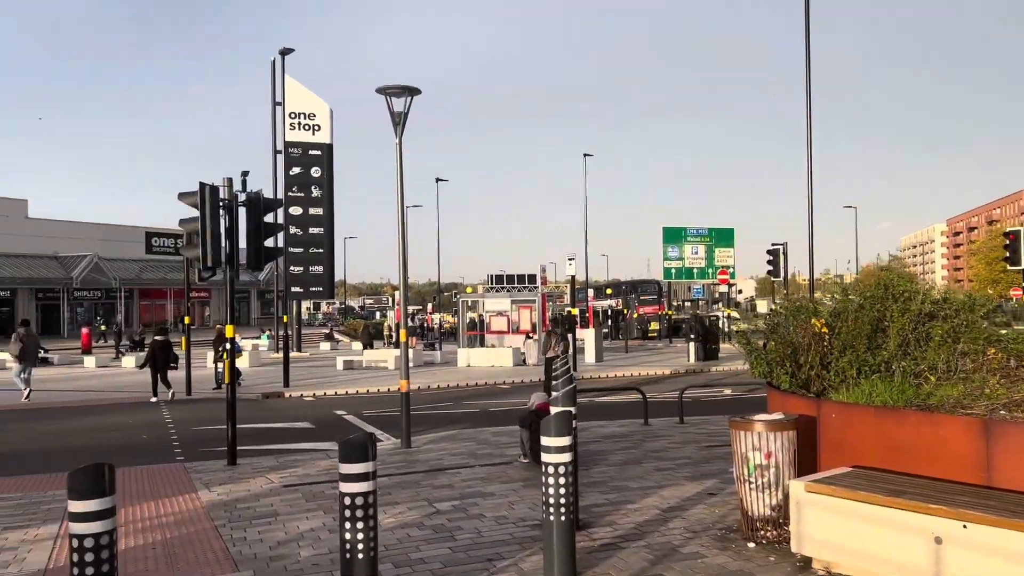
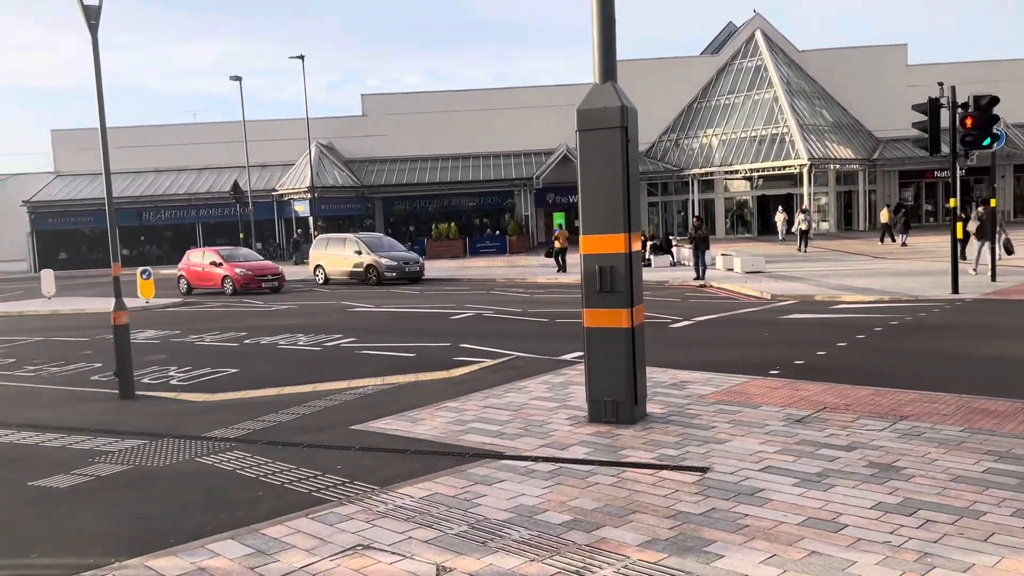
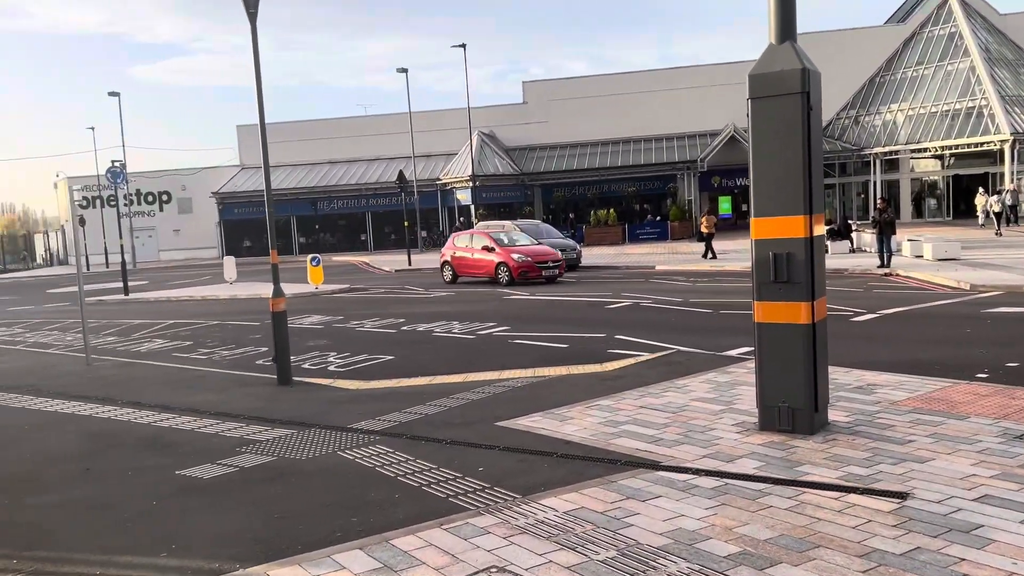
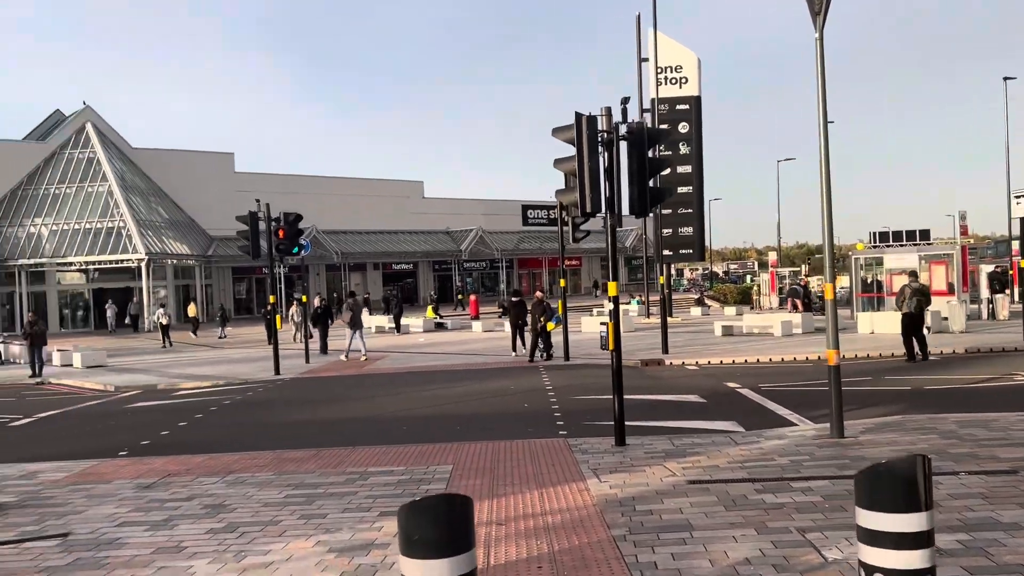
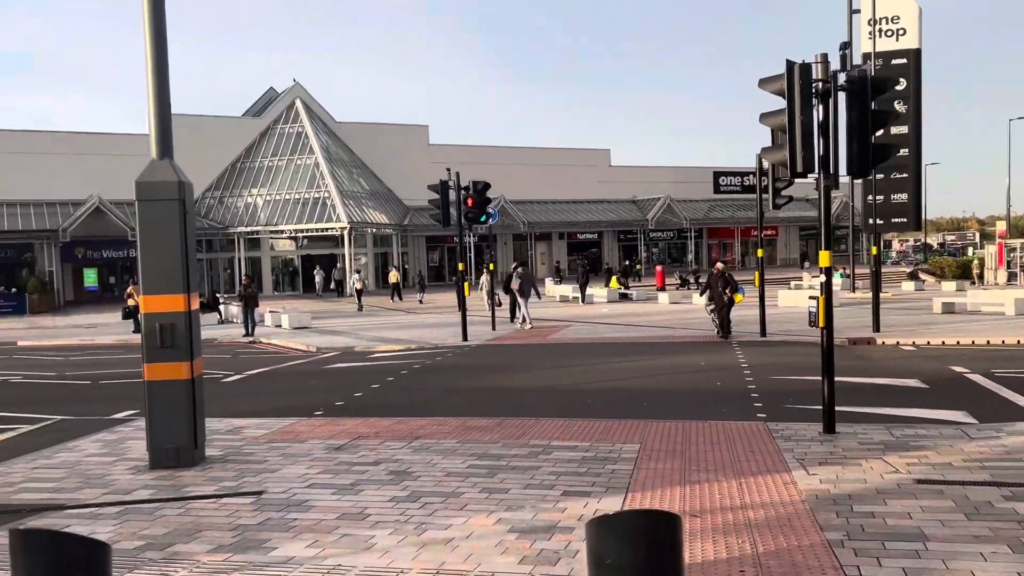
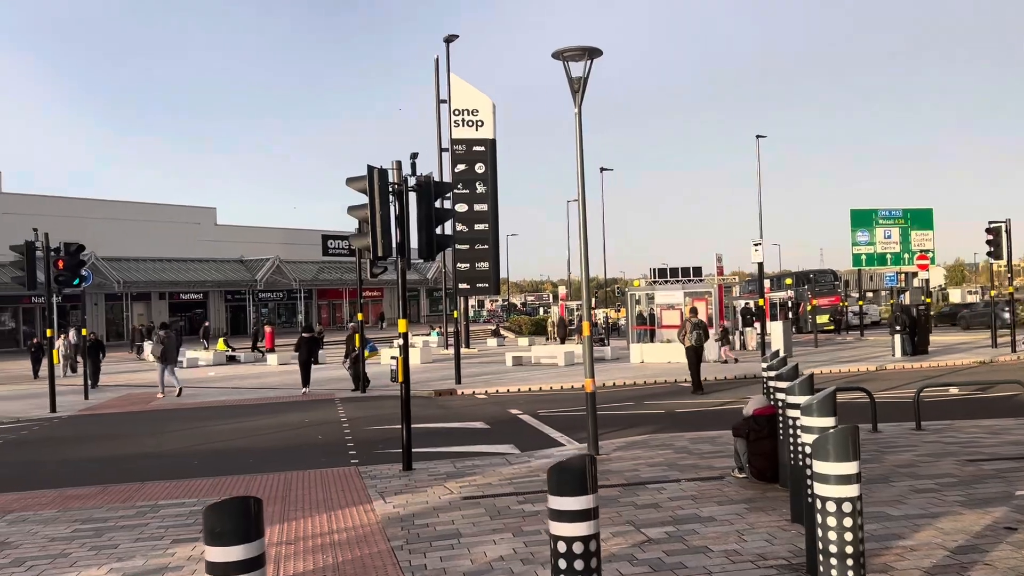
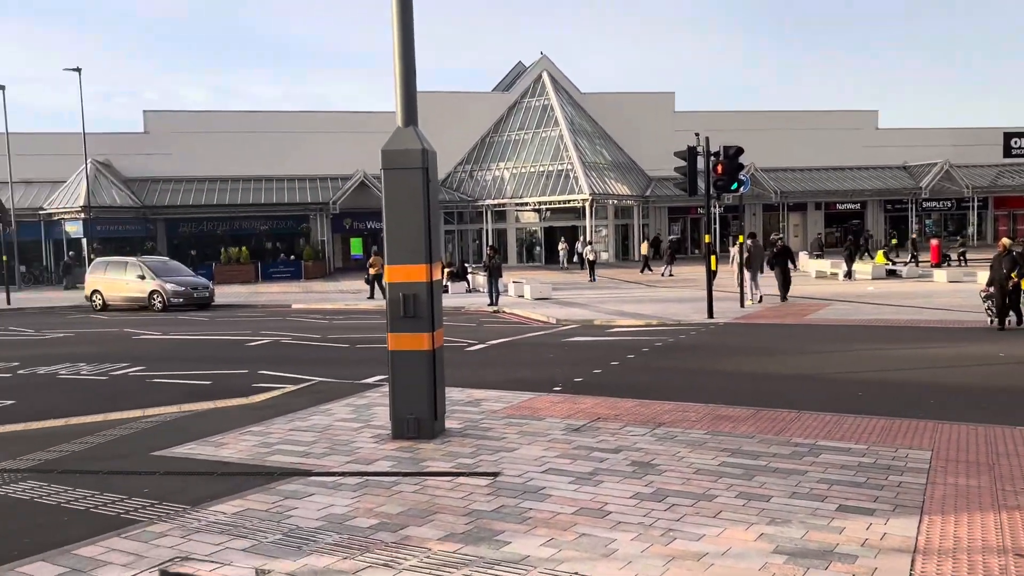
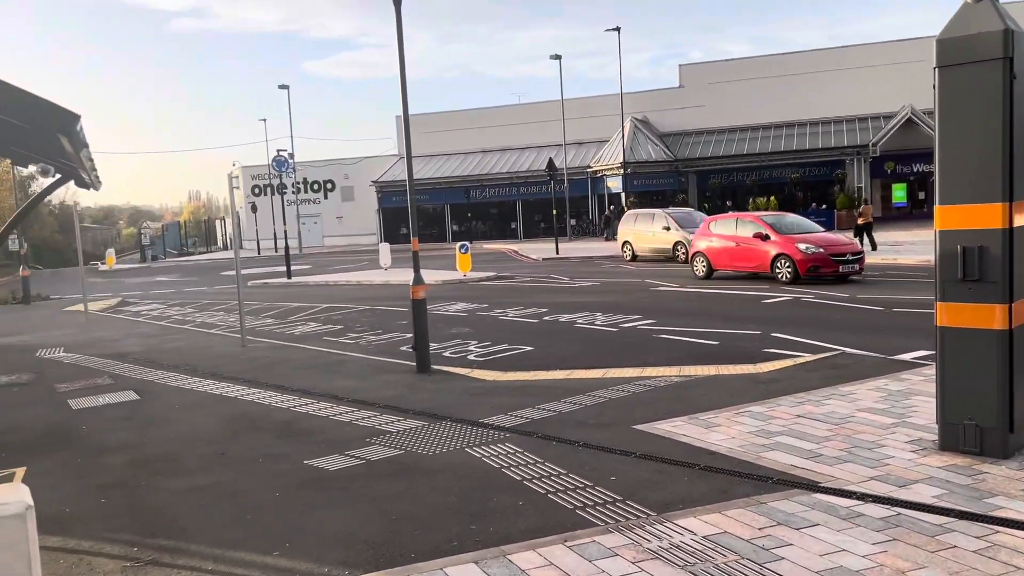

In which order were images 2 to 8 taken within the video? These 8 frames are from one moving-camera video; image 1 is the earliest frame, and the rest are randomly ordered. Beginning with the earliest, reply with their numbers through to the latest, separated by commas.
6, 4, 5, 7, 2, 3, 8
